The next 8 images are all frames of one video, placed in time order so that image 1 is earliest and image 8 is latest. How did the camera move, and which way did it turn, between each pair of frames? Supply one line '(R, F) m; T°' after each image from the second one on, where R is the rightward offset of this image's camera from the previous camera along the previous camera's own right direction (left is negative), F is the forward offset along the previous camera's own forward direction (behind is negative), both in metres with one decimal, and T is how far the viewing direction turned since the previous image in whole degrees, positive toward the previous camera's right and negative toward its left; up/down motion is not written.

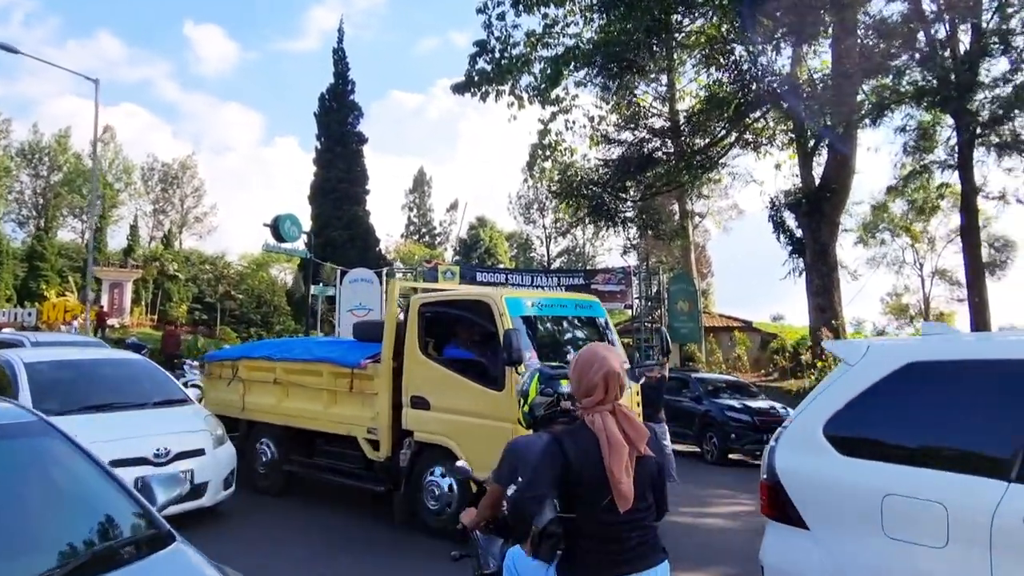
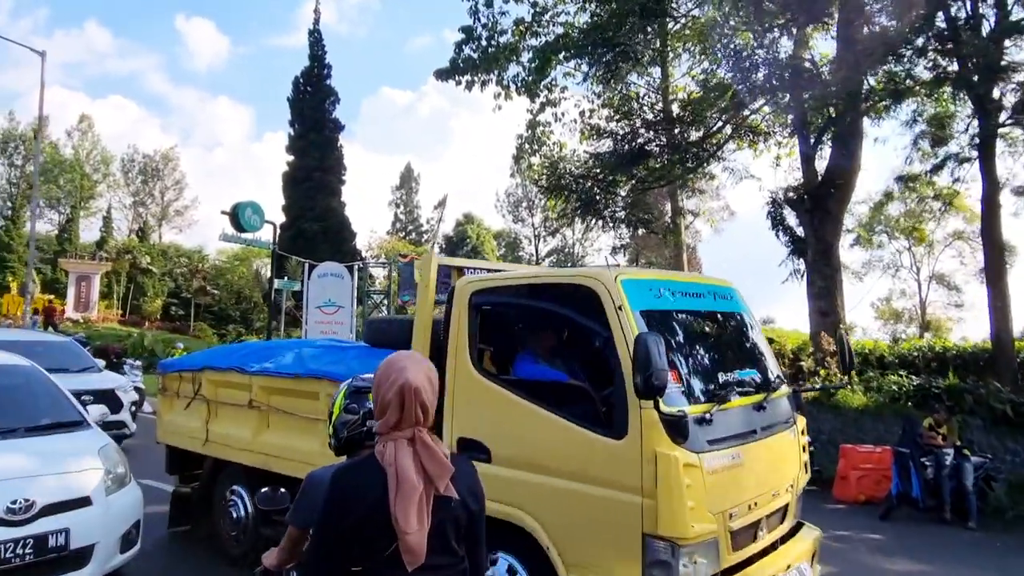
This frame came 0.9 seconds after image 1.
(+0.2, +1.2) m; +1°
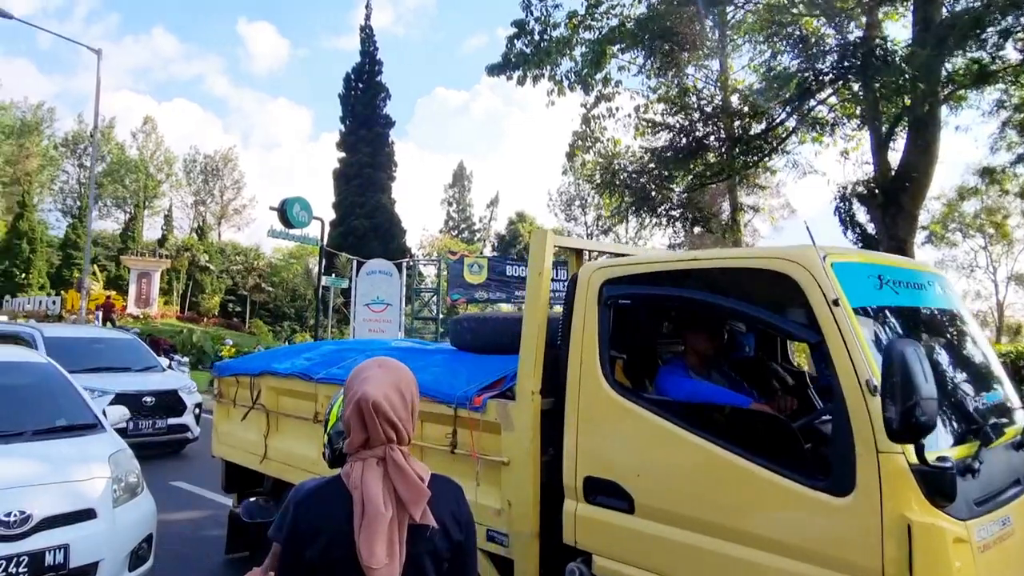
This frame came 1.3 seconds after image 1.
(0.0, +0.5) m; -4°
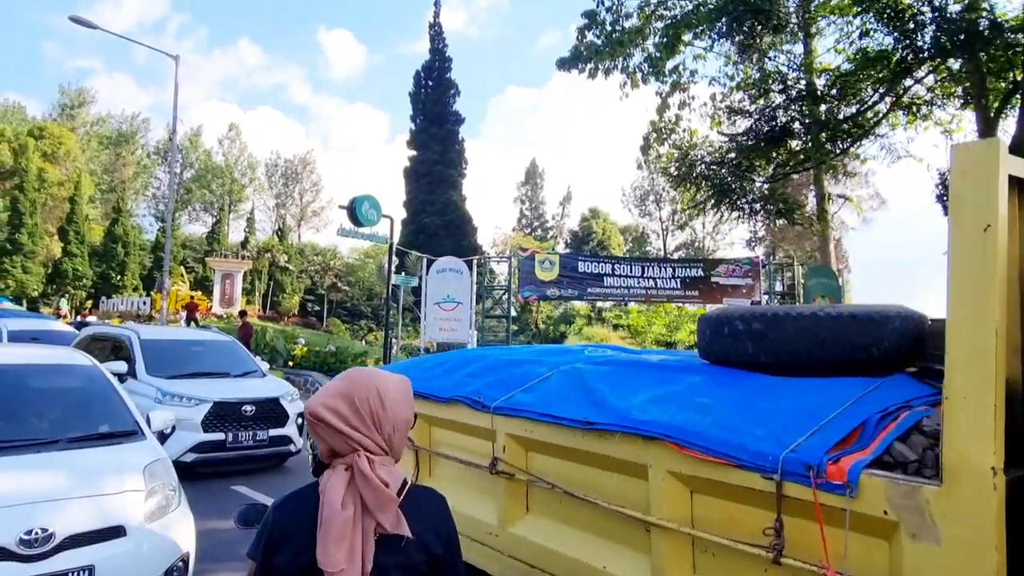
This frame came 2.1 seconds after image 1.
(0.0, +0.5) m; -6°
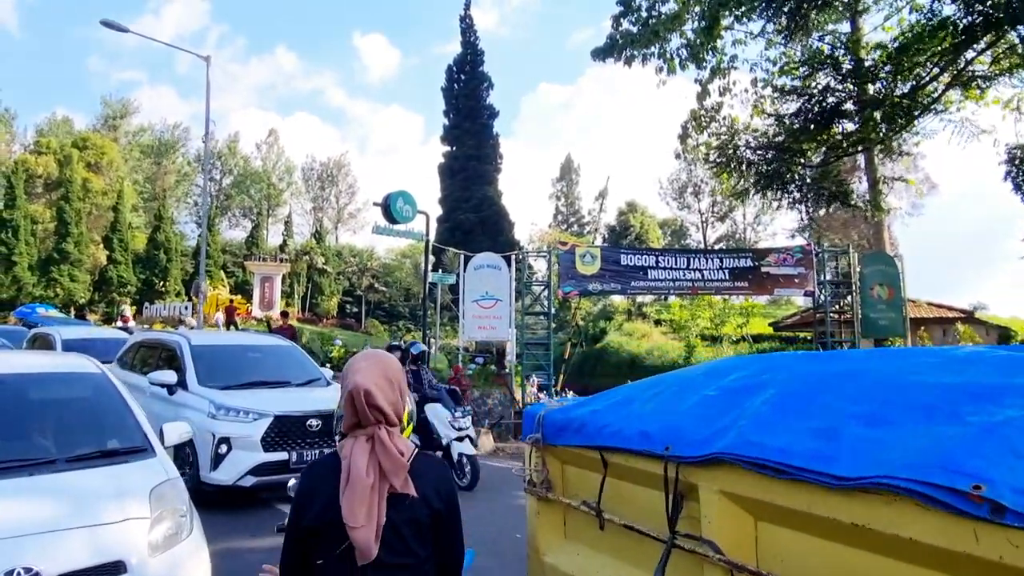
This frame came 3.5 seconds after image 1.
(-0.1, +0.5) m; -3°
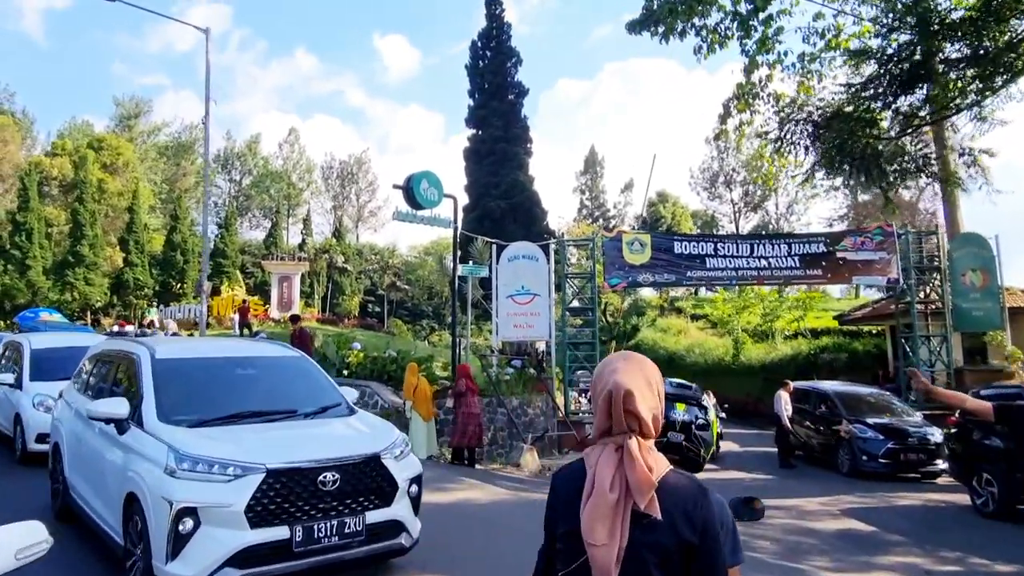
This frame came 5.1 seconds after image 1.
(-0.3, +1.9) m; -2°
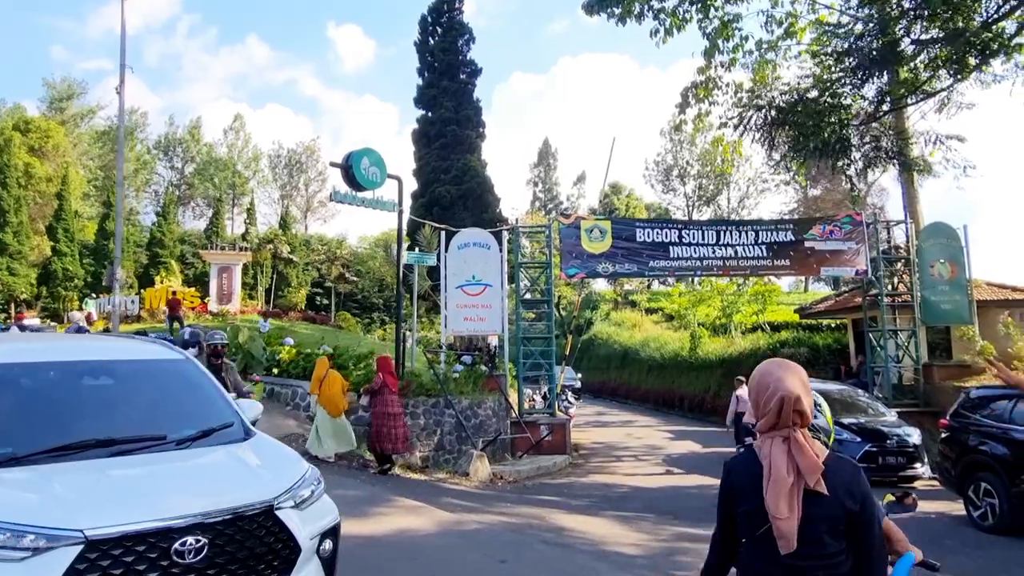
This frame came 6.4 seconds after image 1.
(+0.1, +1.0) m; +4°
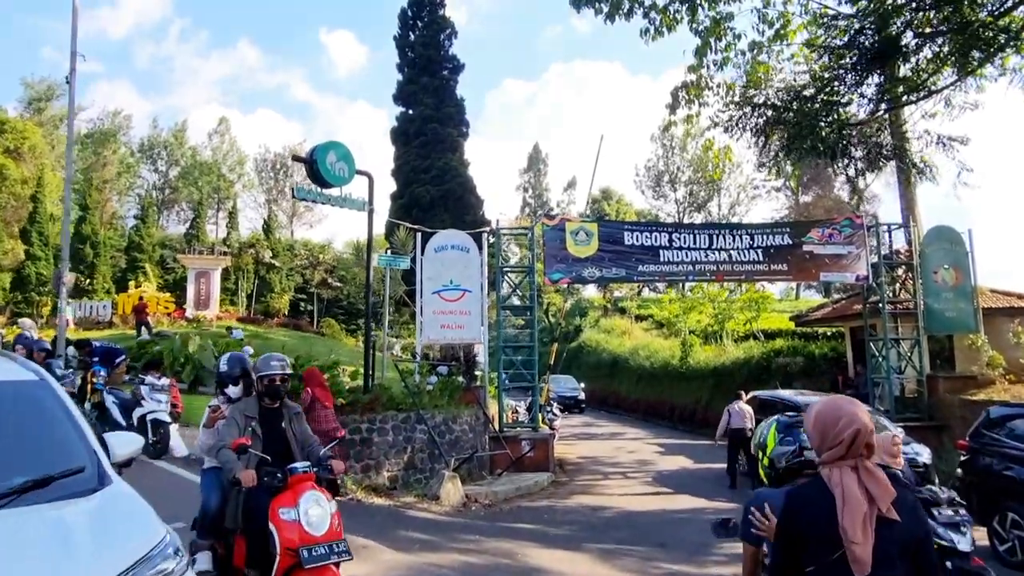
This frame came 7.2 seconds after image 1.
(+0.2, +0.8) m; +1°
